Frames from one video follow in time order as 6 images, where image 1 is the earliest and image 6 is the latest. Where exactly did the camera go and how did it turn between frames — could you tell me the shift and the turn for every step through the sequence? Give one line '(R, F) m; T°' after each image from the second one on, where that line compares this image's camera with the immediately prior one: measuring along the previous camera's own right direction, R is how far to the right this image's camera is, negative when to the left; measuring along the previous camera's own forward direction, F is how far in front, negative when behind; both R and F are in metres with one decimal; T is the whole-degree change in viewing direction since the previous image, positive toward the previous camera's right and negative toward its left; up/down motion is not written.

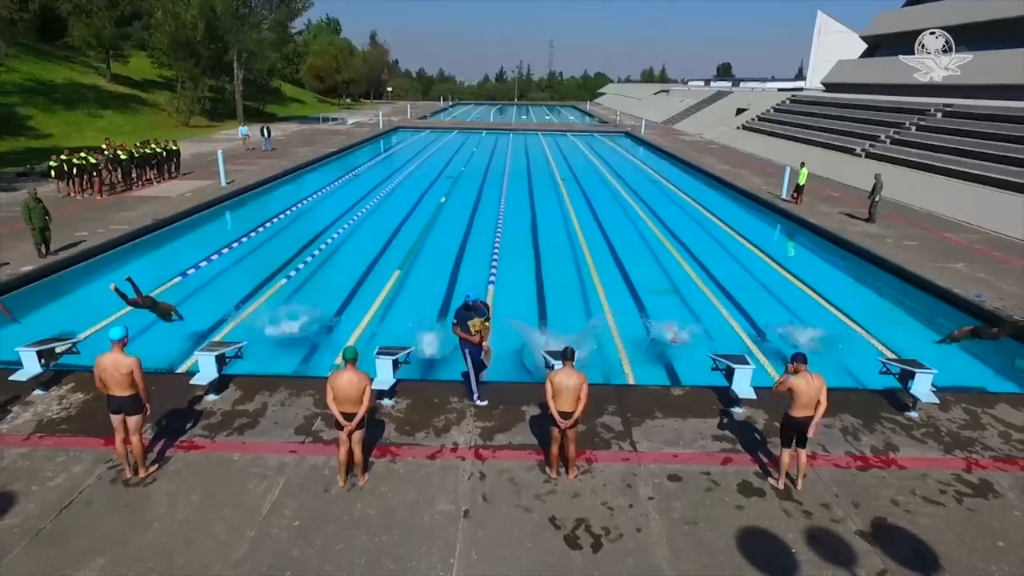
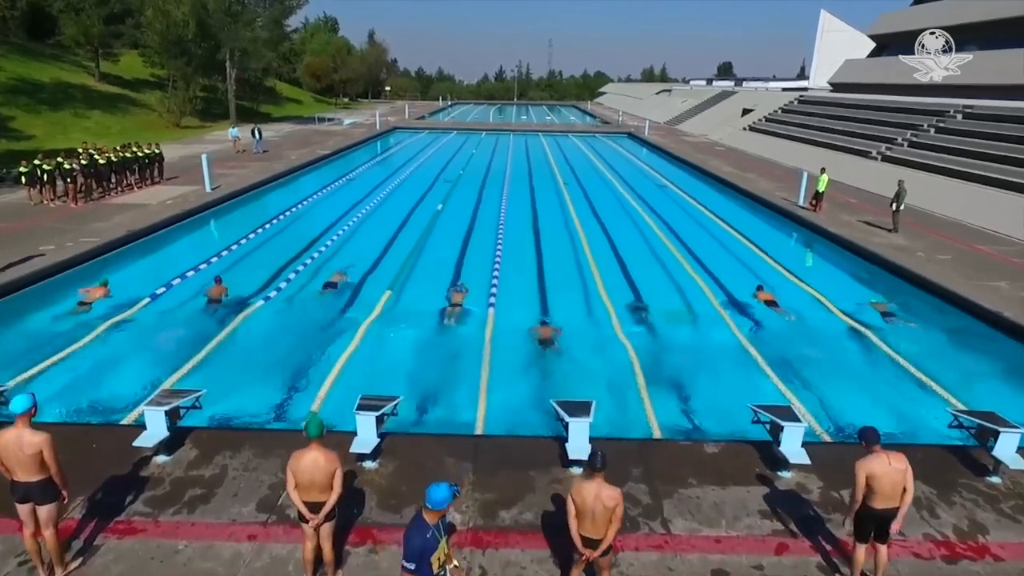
(0.0, +0.8) m; 0°
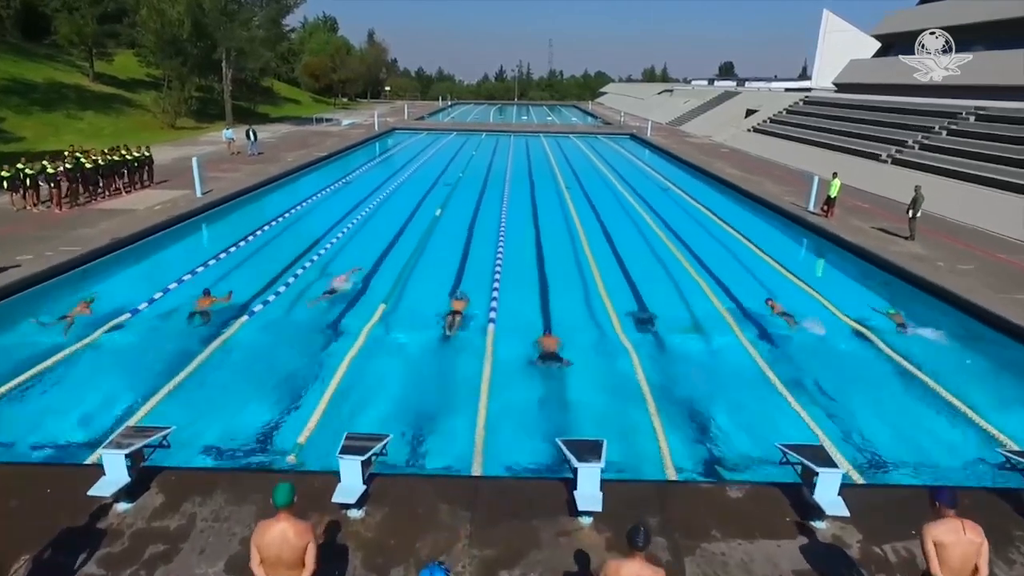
(0.0, +0.5) m; 0°
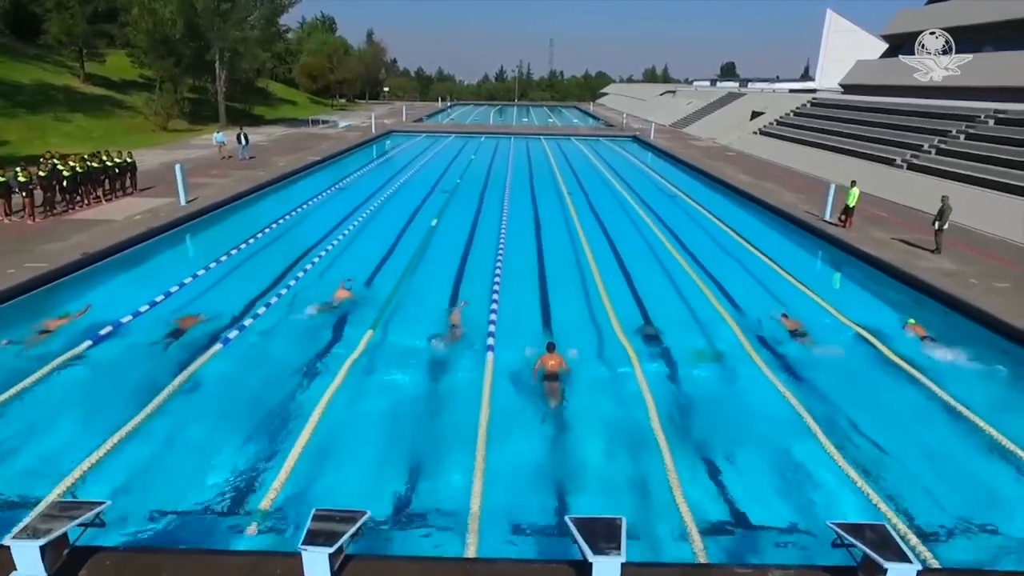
(0.0, +0.7) m; 0°
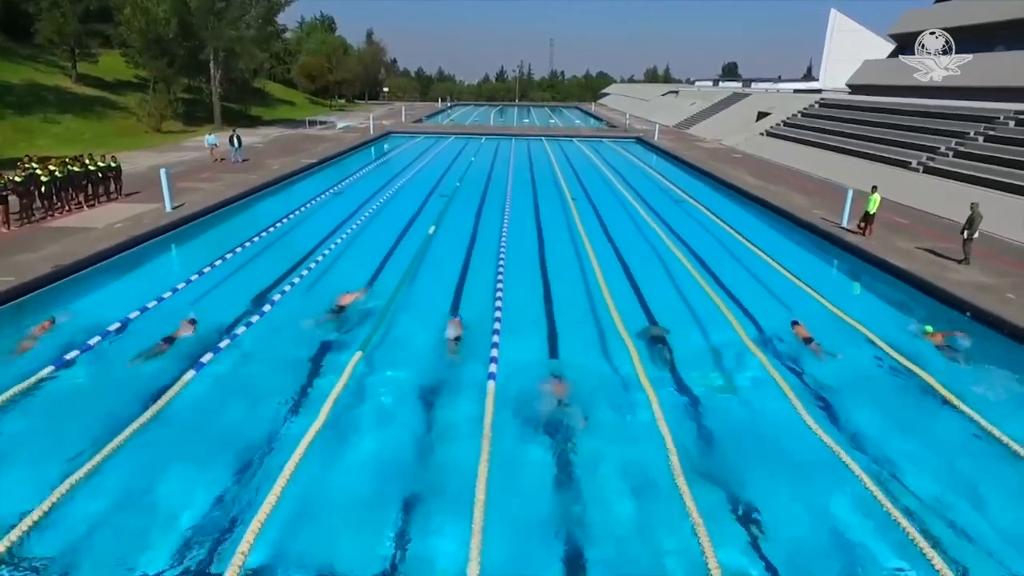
(0.0, +0.6) m; 0°
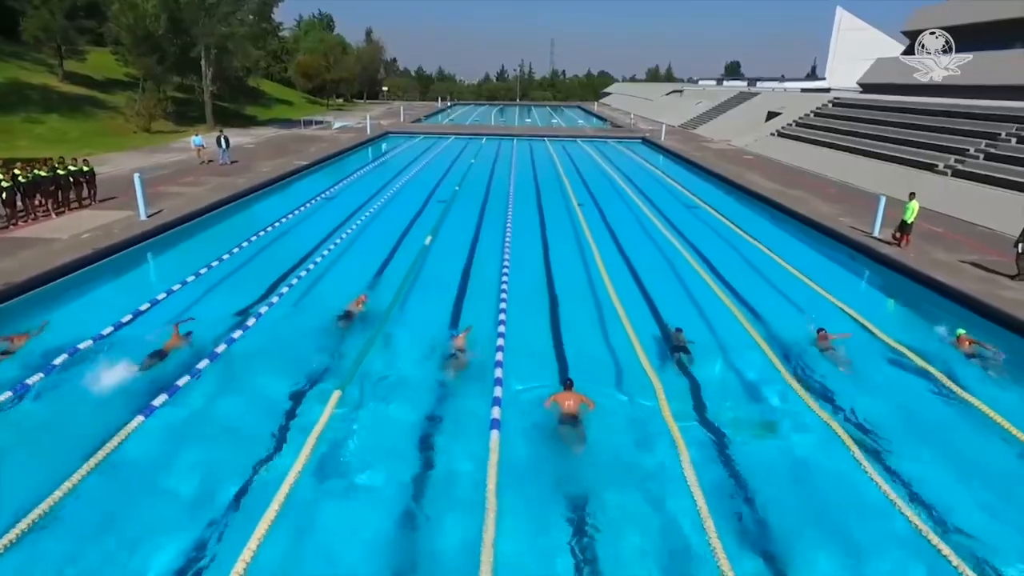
(-0.1, +1.0) m; 0°
